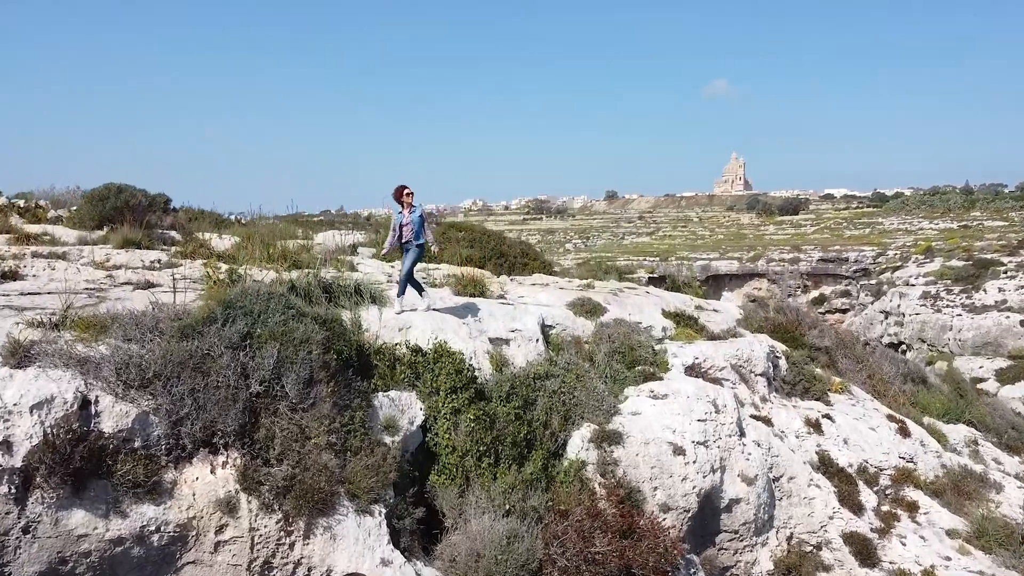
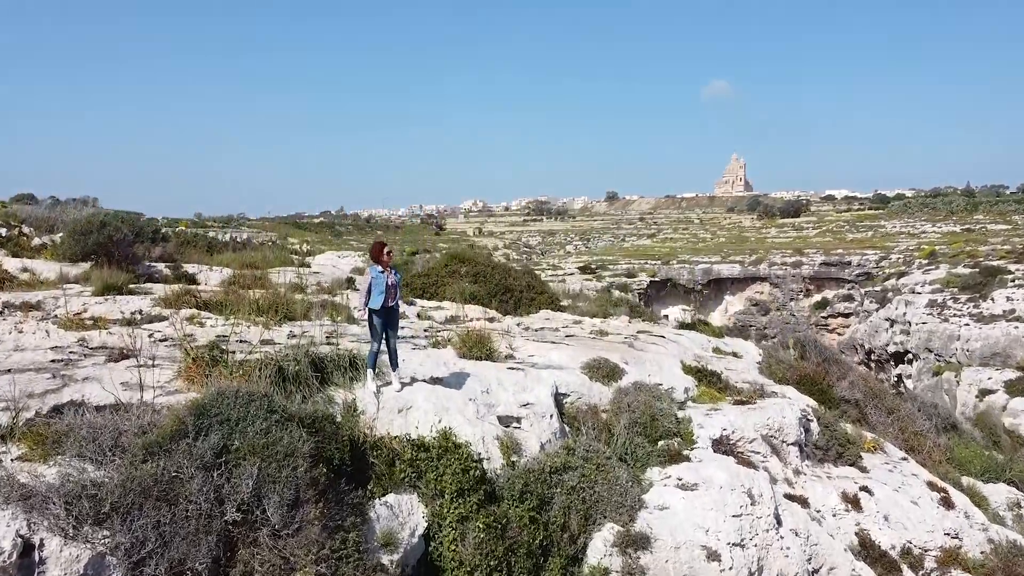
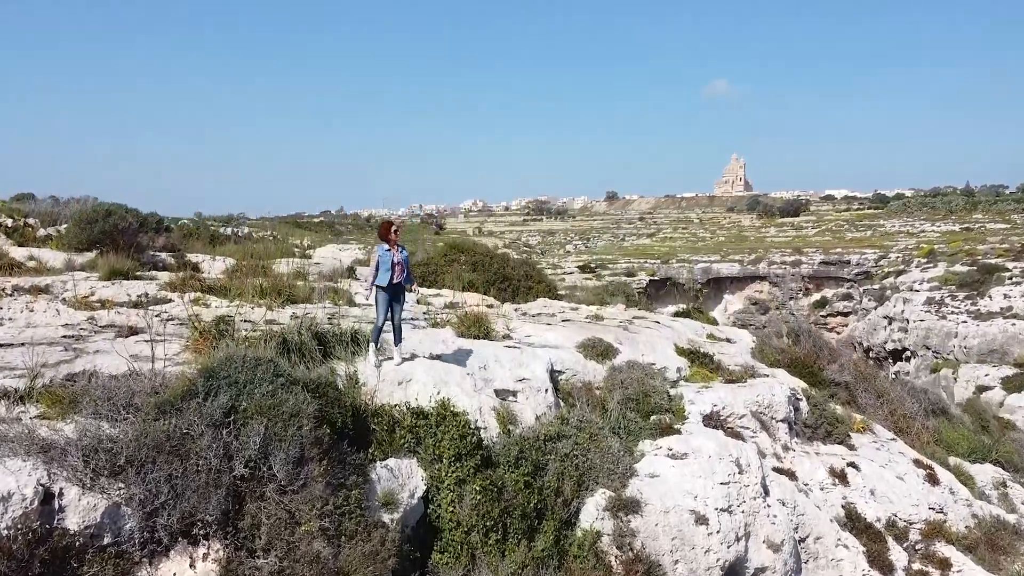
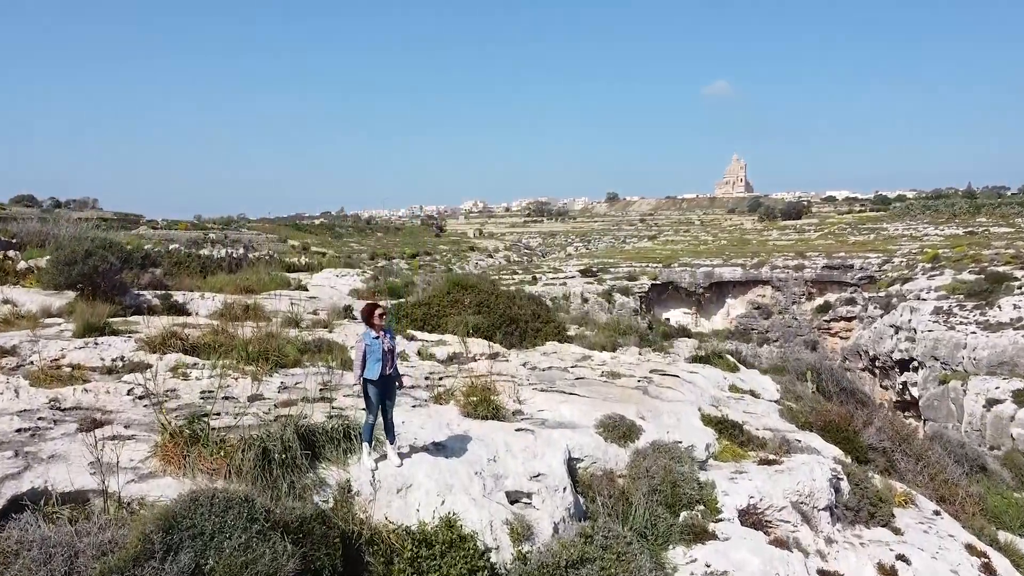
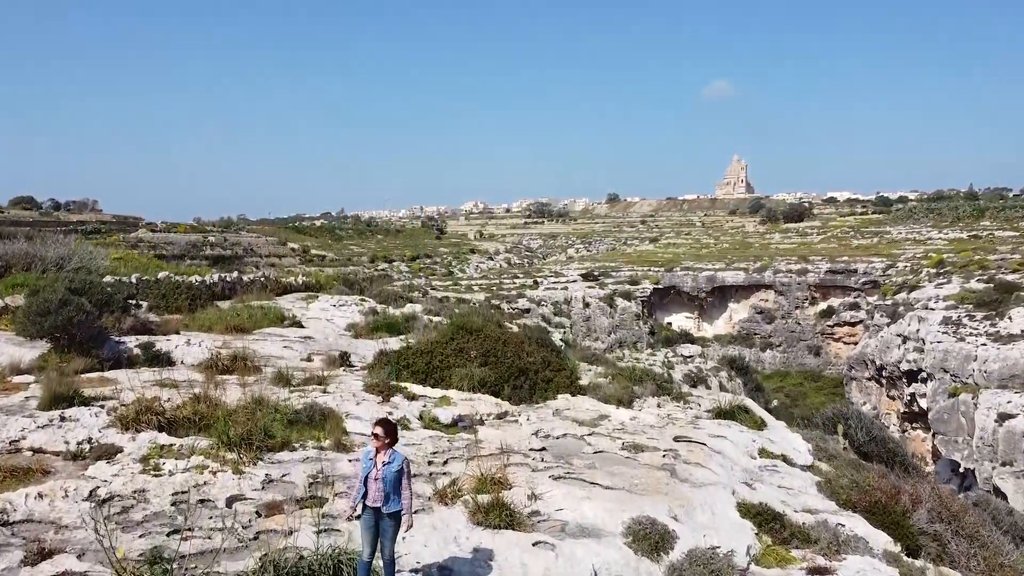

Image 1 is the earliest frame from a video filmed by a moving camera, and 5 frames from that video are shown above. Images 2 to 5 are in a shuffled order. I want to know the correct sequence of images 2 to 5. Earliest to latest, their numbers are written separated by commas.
3, 2, 4, 5
